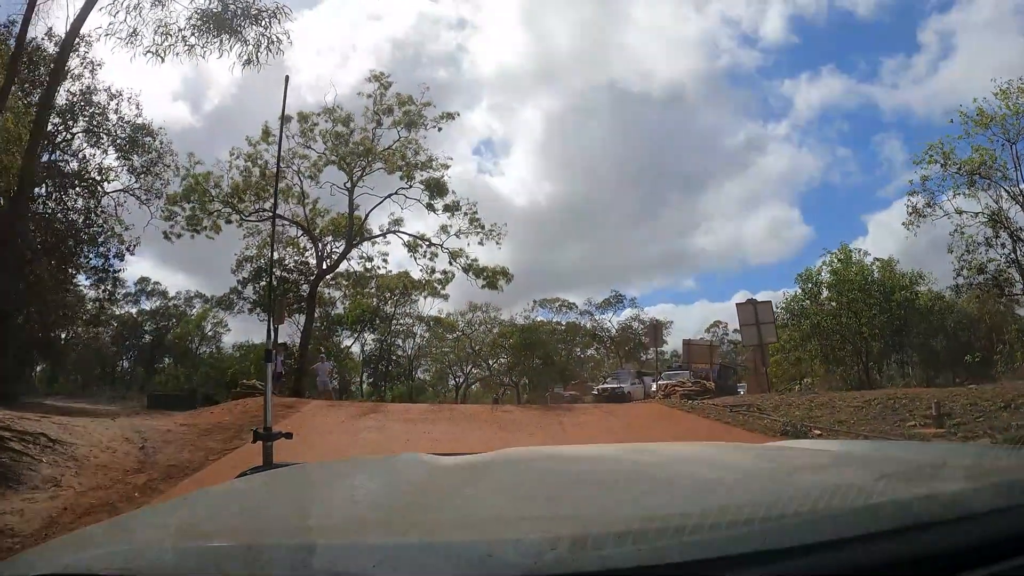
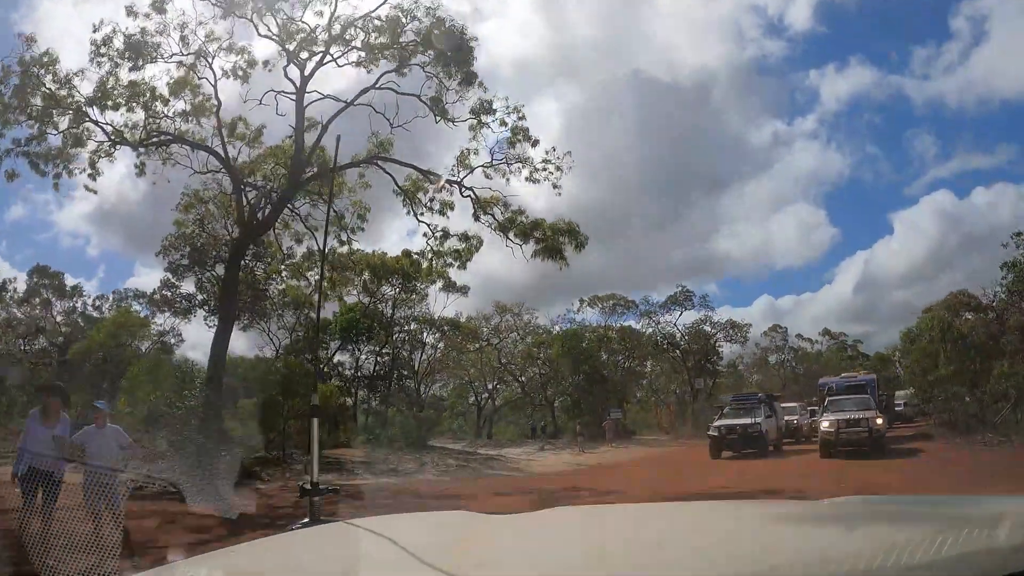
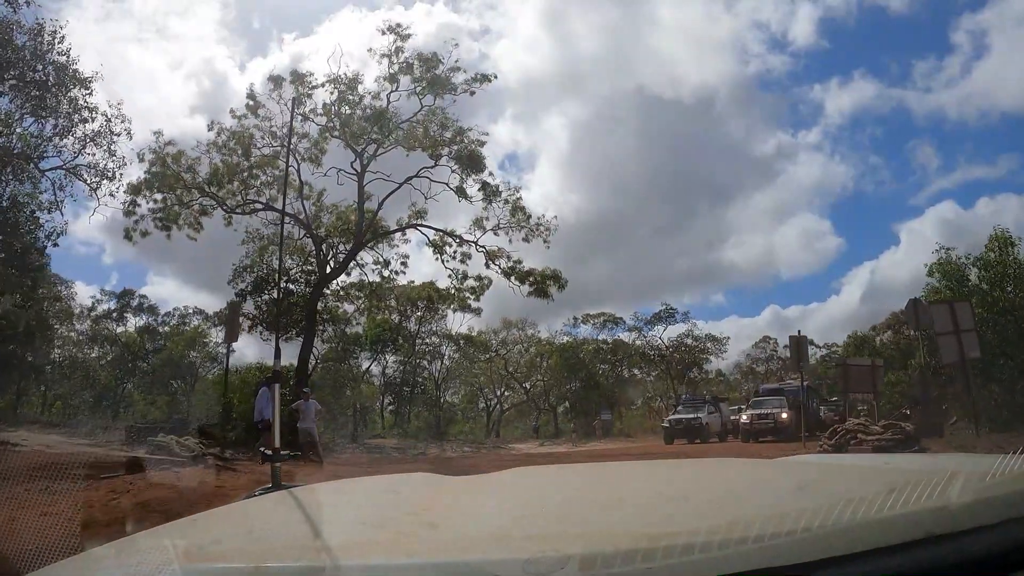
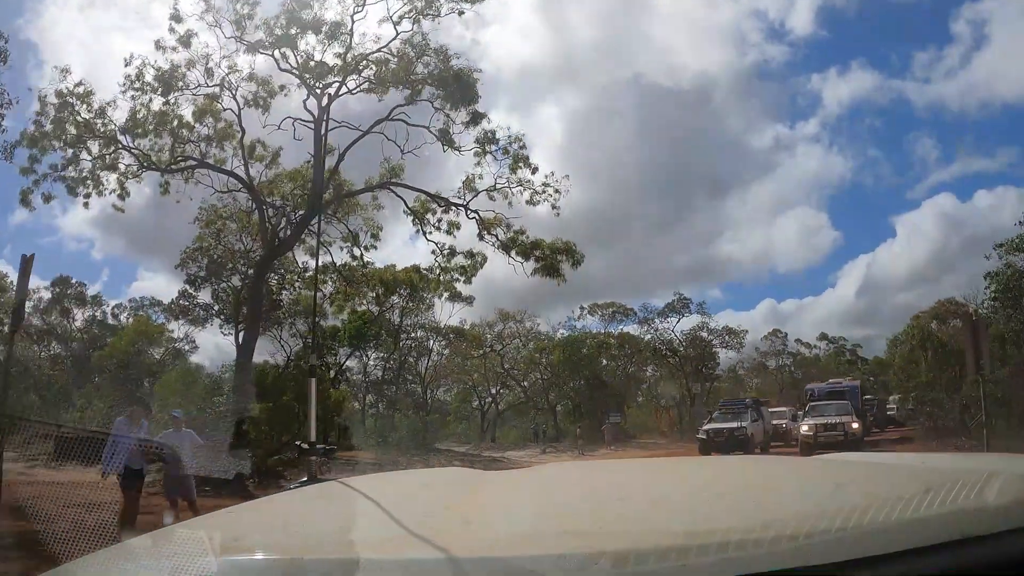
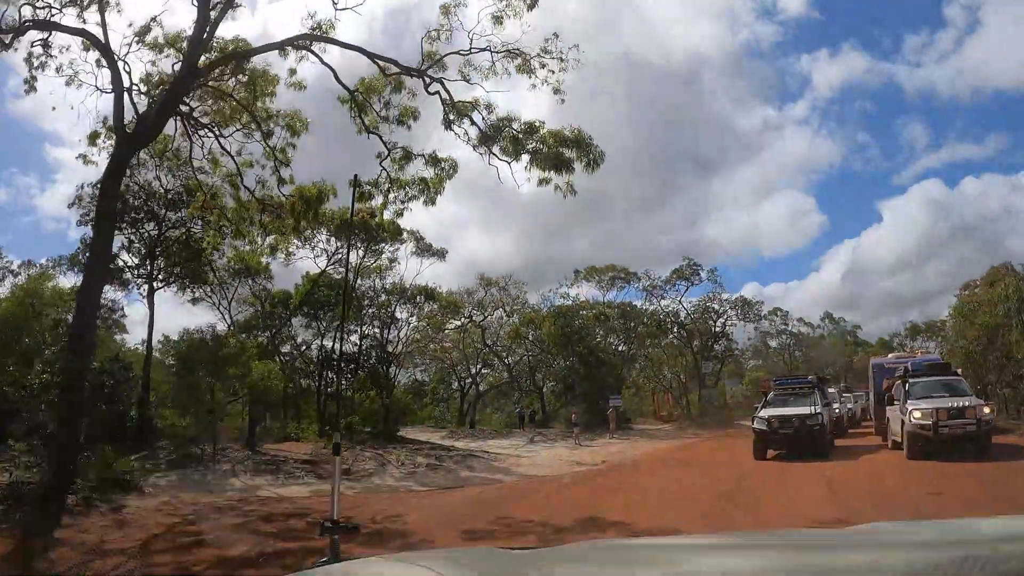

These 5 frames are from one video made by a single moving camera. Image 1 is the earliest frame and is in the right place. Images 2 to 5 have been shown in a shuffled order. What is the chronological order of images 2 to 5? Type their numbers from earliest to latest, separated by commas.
3, 4, 2, 5
